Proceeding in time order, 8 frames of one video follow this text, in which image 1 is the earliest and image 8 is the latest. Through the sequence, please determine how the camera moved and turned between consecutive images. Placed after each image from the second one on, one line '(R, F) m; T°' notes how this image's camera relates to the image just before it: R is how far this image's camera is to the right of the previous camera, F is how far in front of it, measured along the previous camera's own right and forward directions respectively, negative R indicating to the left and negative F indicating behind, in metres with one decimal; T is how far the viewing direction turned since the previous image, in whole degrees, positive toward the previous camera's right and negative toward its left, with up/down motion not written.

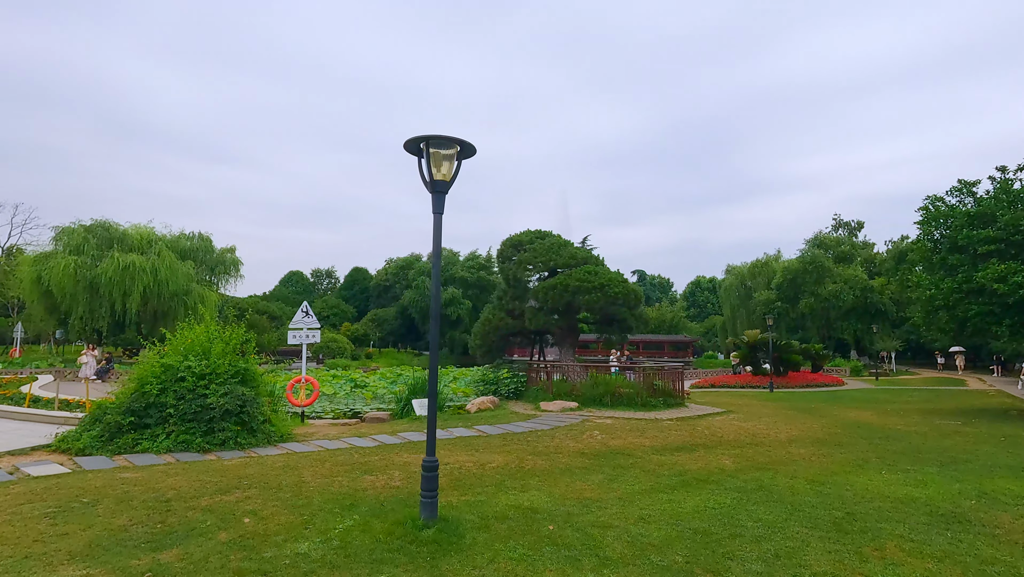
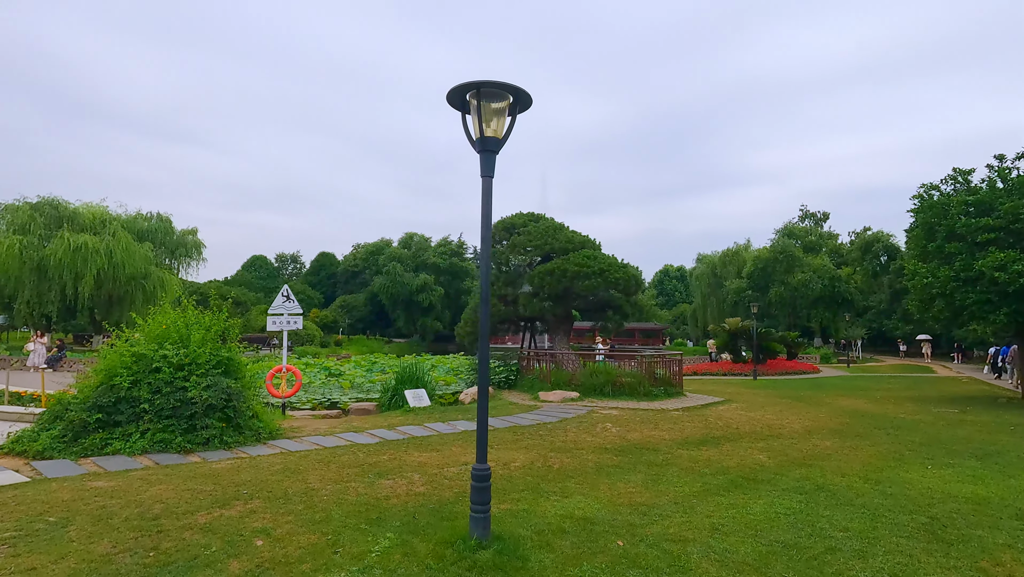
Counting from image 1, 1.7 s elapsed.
(-0.7, +0.7) m; +3°
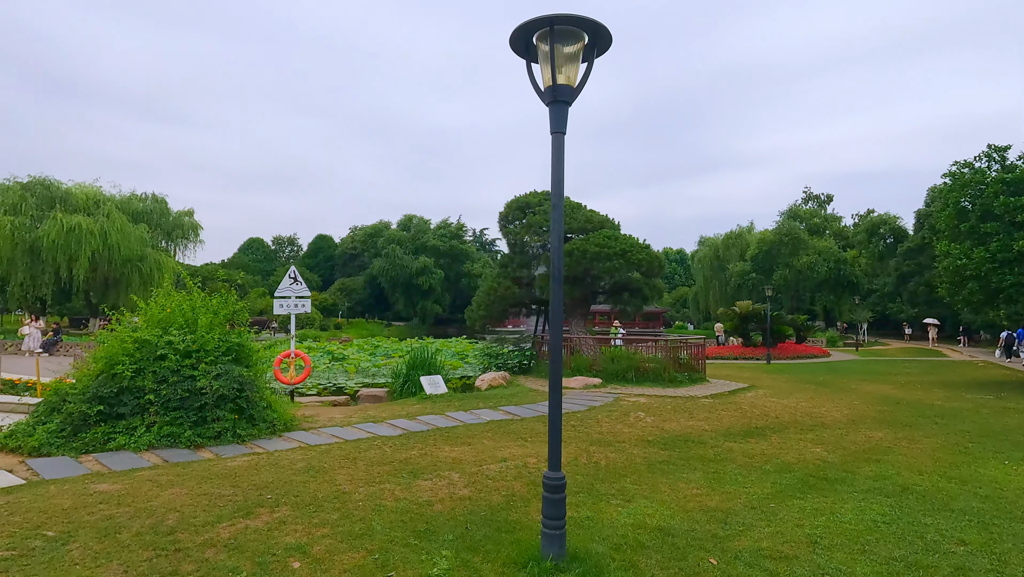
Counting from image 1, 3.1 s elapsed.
(-0.5, +0.6) m; 0°
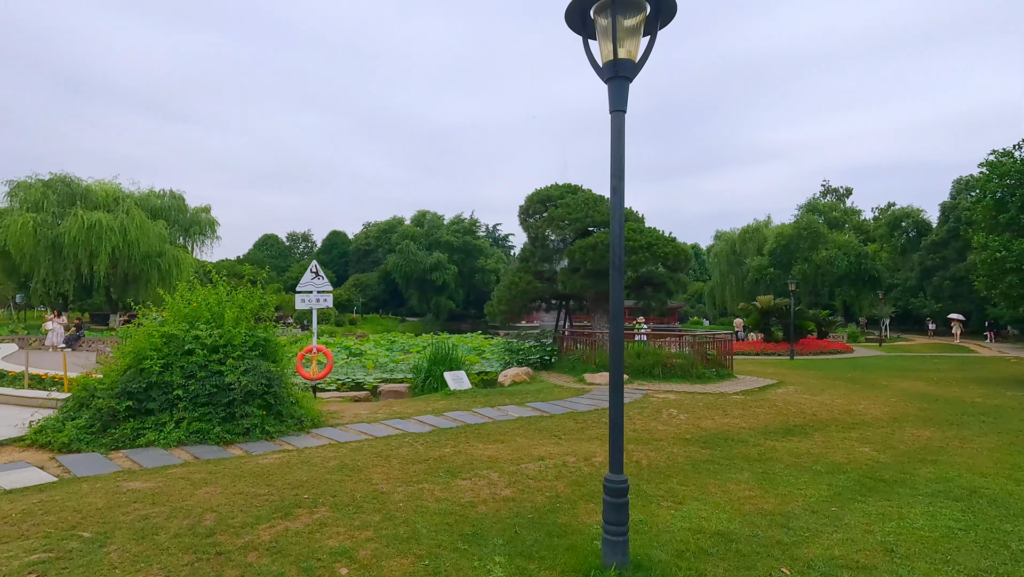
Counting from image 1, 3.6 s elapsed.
(-0.3, +0.2) m; -1°
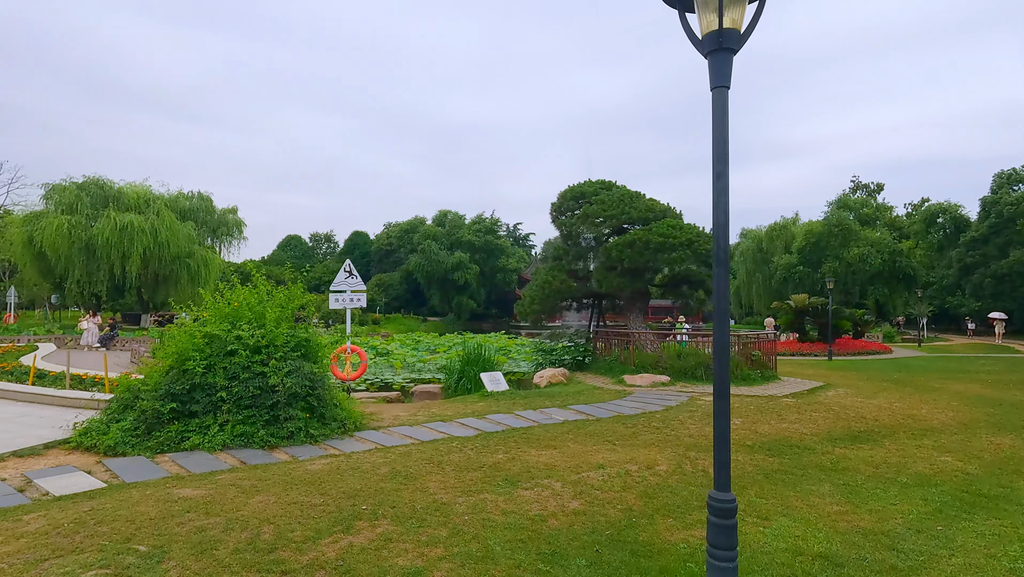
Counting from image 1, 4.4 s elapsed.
(-0.4, +0.3) m; -2°
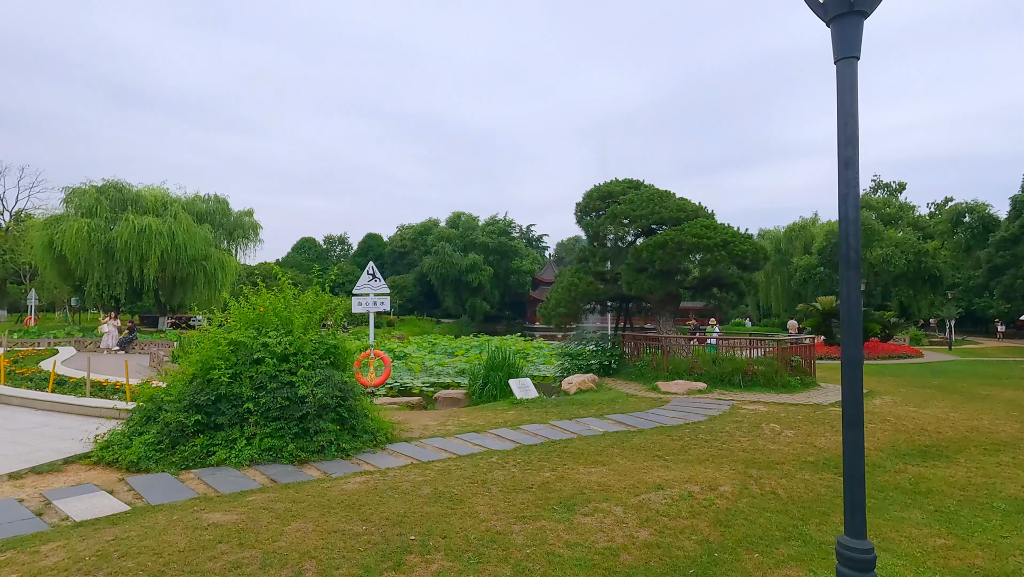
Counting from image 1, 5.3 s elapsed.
(-0.3, +0.4) m; -1°
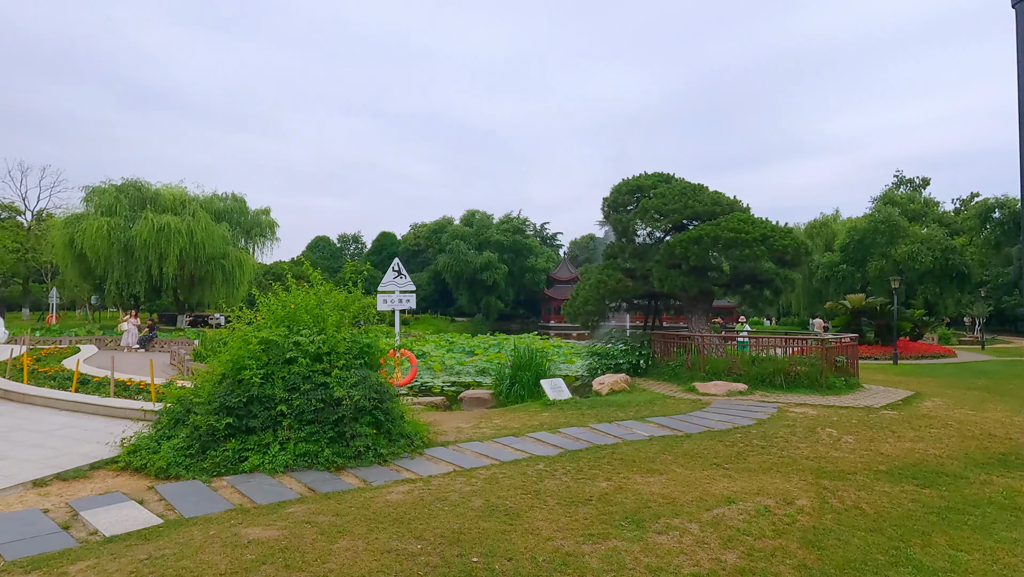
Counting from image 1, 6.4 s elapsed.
(-0.4, +0.4) m; -1°
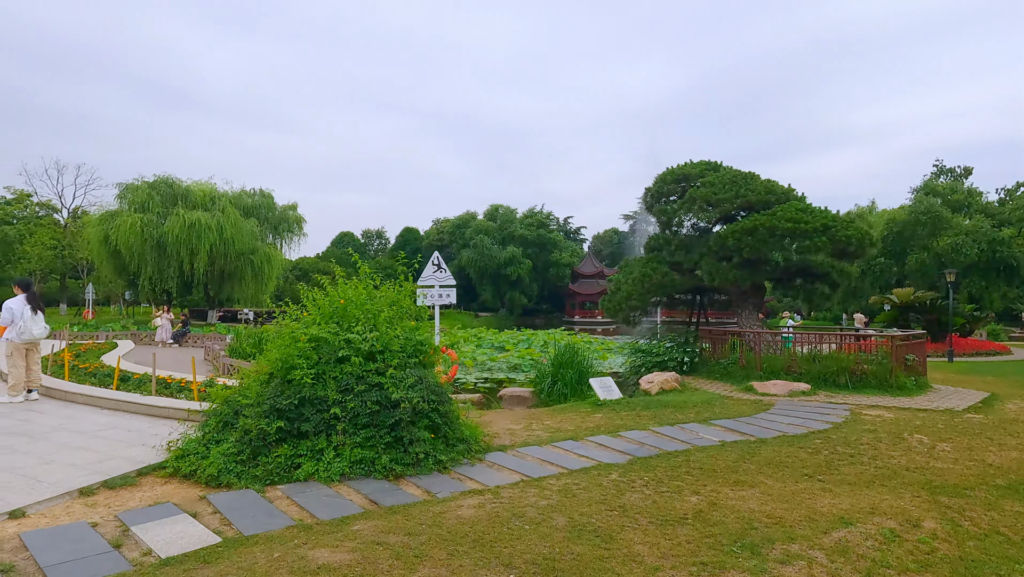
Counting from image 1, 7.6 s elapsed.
(-0.5, +0.4) m; -2°
